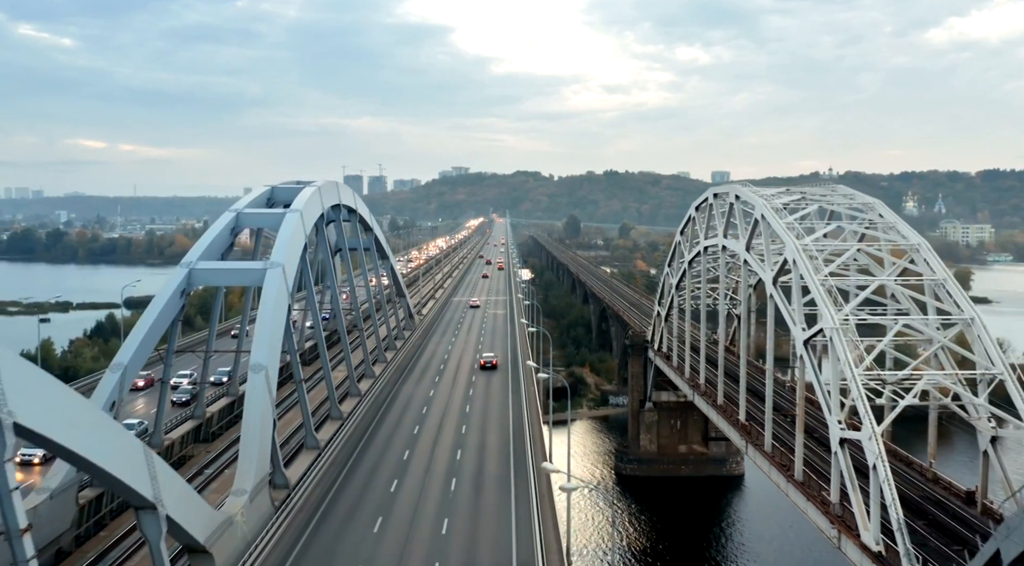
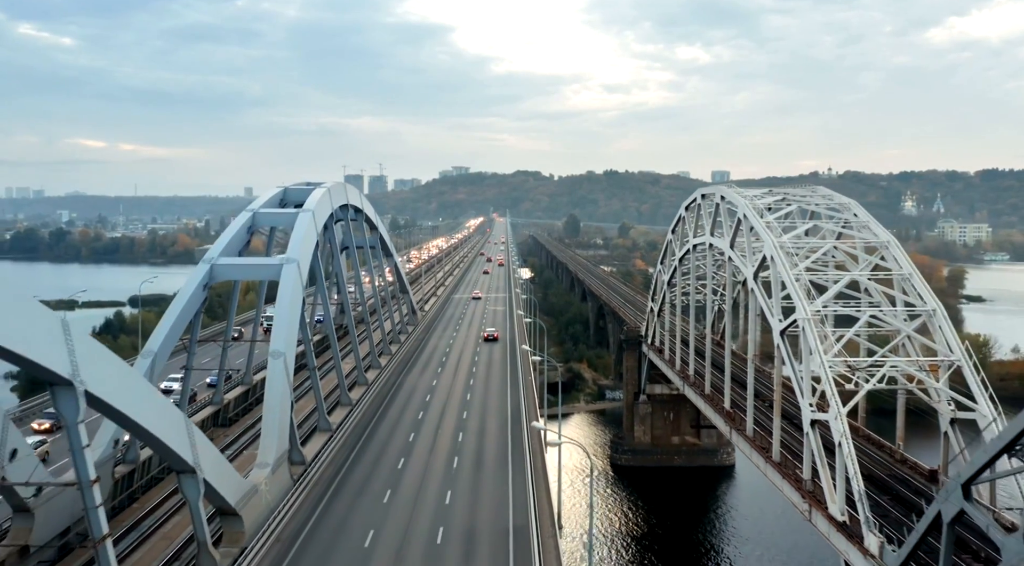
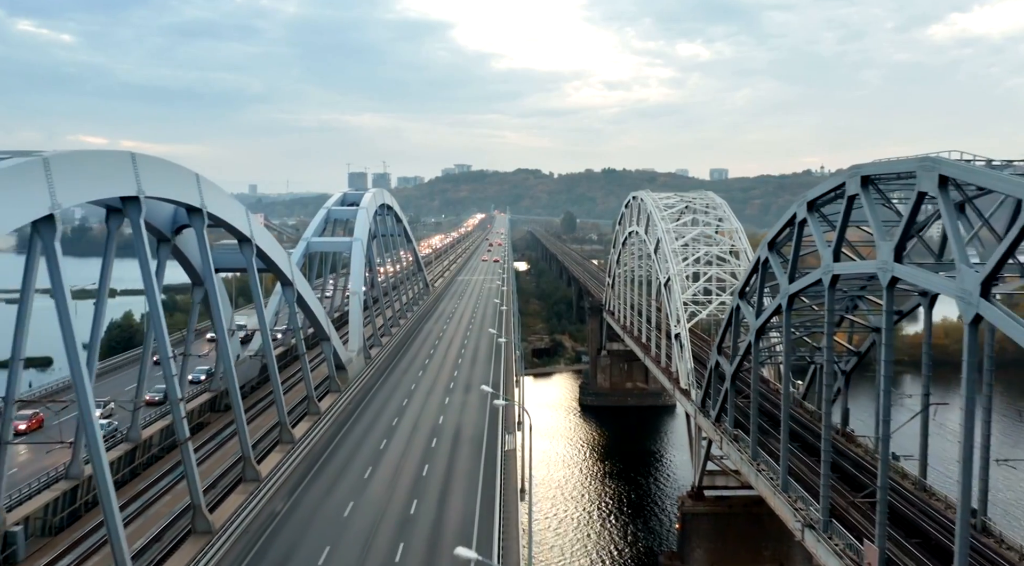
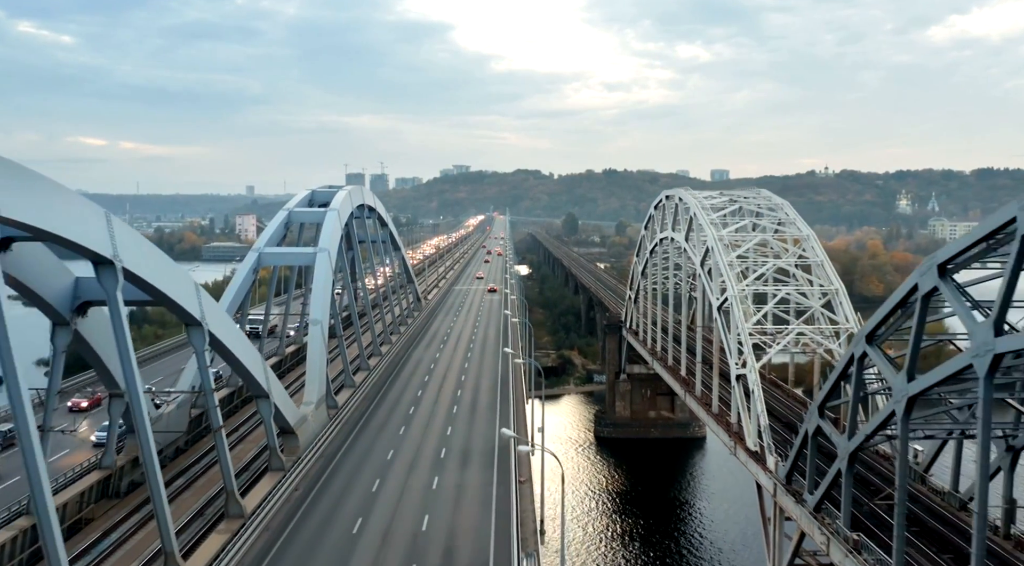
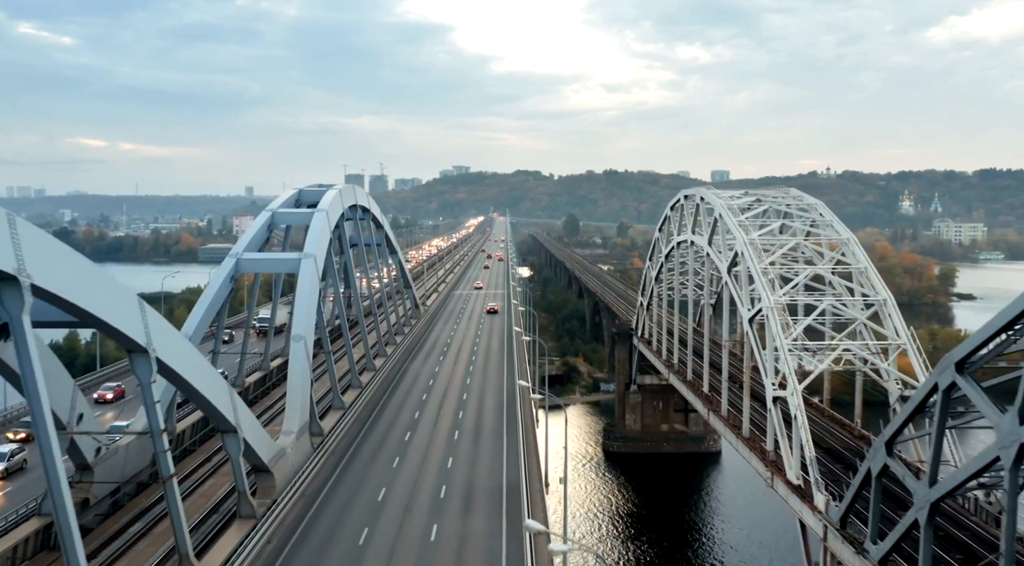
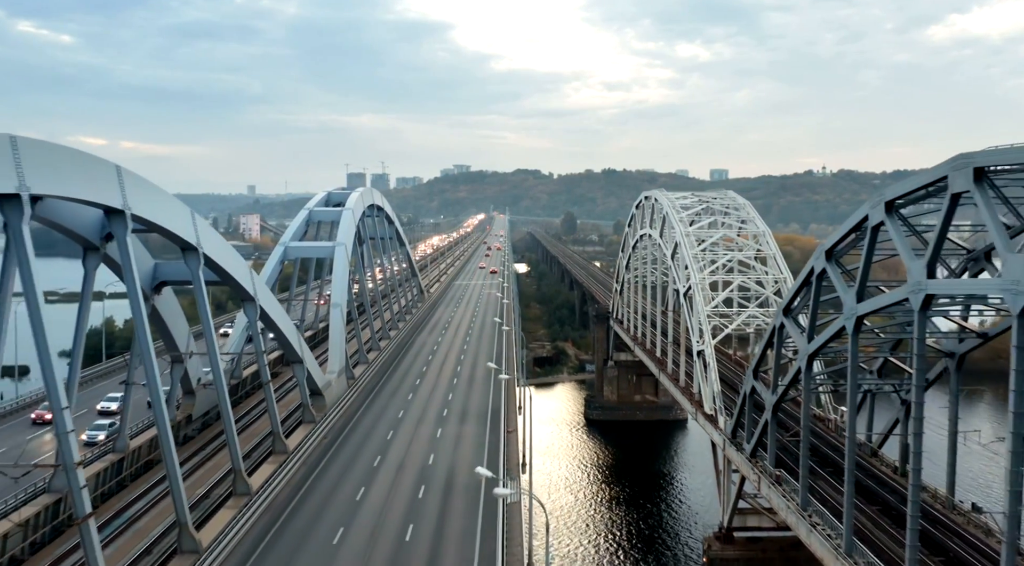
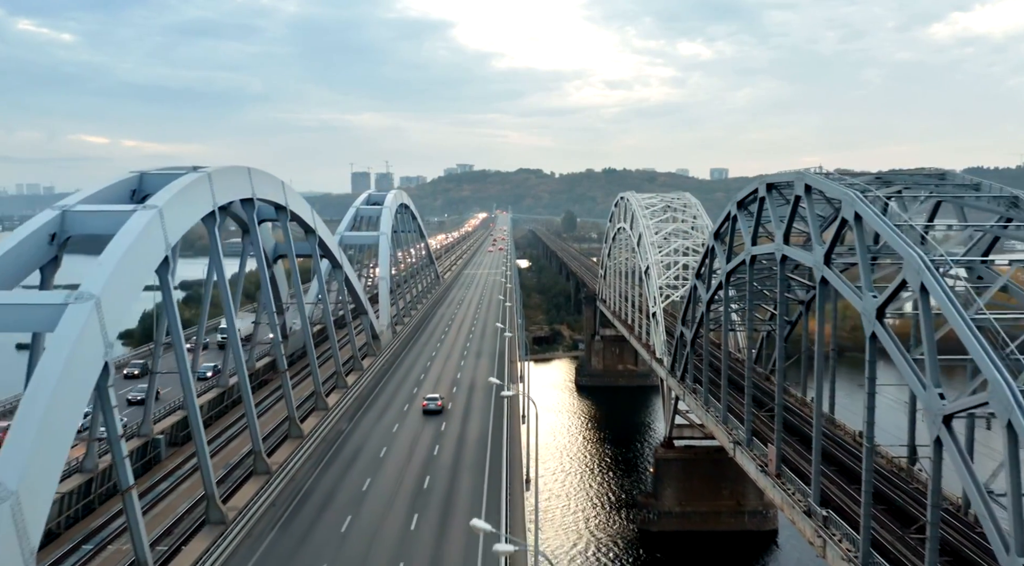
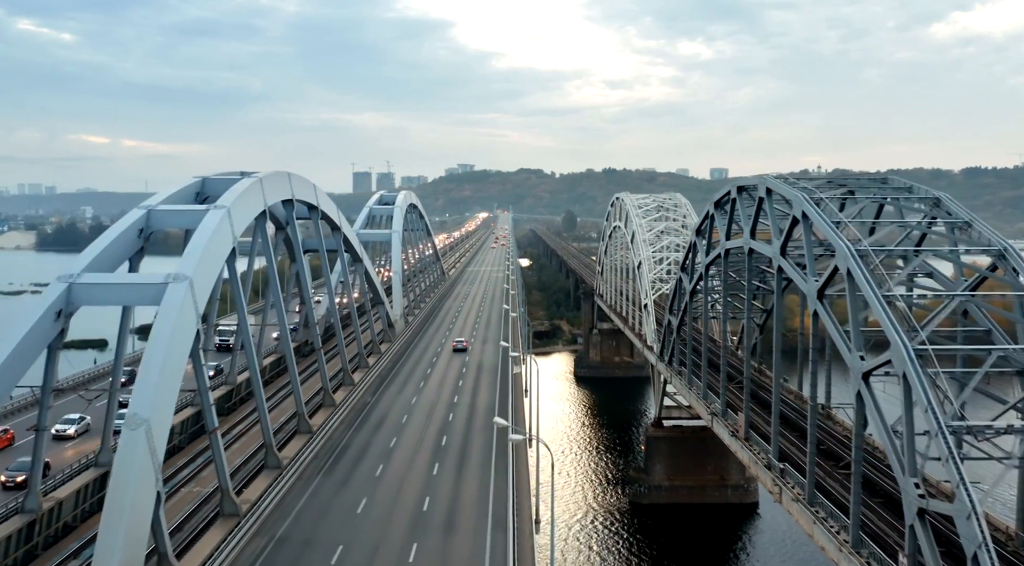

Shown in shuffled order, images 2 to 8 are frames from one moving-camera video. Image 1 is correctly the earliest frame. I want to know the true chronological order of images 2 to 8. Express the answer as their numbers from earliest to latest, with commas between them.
2, 5, 4, 6, 3, 7, 8
